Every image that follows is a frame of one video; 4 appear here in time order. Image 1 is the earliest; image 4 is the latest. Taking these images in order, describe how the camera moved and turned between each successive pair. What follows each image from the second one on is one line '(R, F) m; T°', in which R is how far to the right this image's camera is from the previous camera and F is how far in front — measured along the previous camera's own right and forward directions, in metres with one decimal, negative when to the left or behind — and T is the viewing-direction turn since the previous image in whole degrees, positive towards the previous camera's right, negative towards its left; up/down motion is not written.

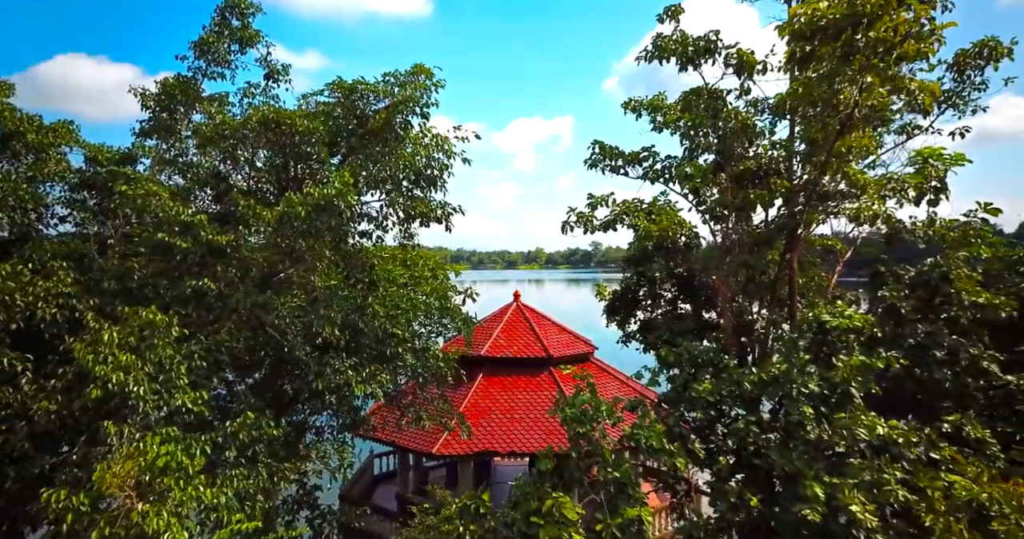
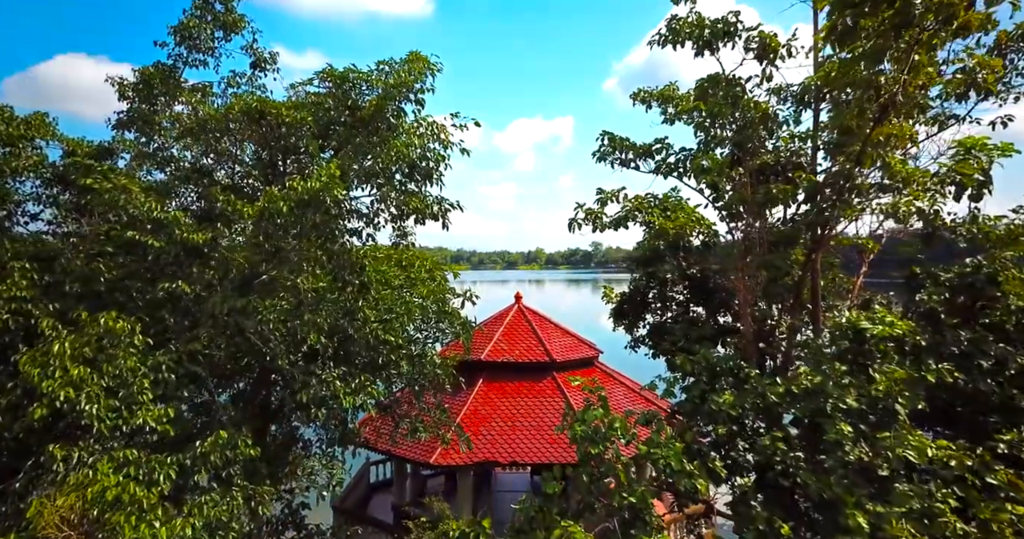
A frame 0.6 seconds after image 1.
(0.0, +0.5) m; 0°
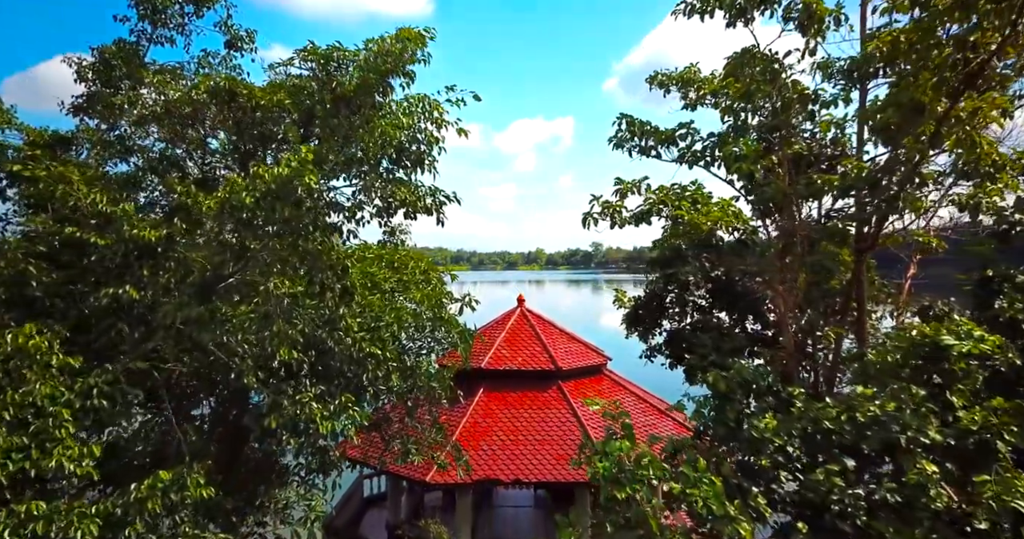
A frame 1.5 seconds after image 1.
(0.0, +0.8) m; 0°
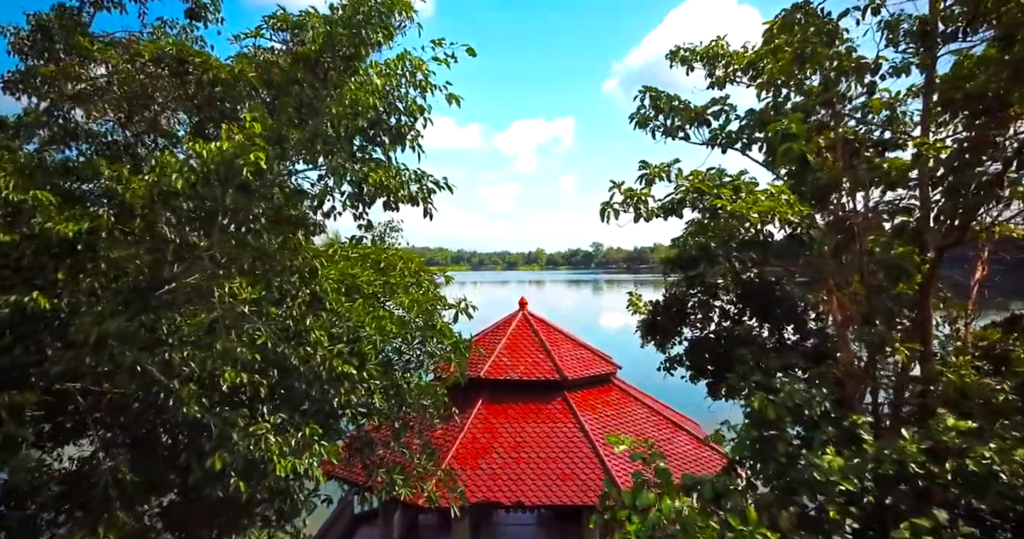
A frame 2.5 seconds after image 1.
(0.0, +0.9) m; 0°
